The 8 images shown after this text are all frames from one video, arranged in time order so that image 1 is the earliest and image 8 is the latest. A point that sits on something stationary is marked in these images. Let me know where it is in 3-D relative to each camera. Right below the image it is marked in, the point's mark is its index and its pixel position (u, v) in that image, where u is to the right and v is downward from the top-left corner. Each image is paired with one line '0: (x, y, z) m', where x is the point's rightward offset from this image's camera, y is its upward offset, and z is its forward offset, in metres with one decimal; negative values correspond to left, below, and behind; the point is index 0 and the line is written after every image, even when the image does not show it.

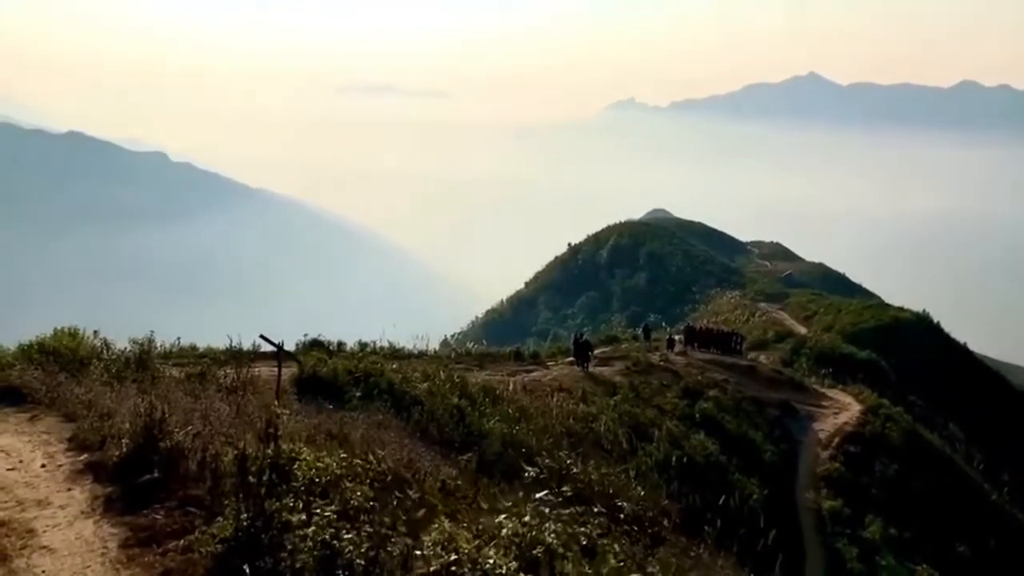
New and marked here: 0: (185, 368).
0: (-5.6, -1.4, +14.8) m
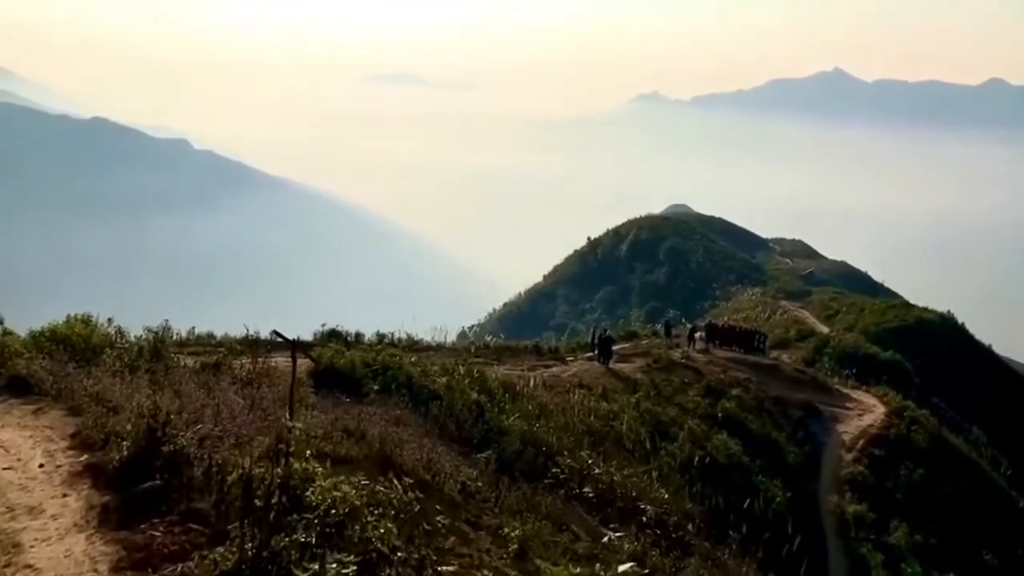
0: (-5.3, -1.2, +14.6) m
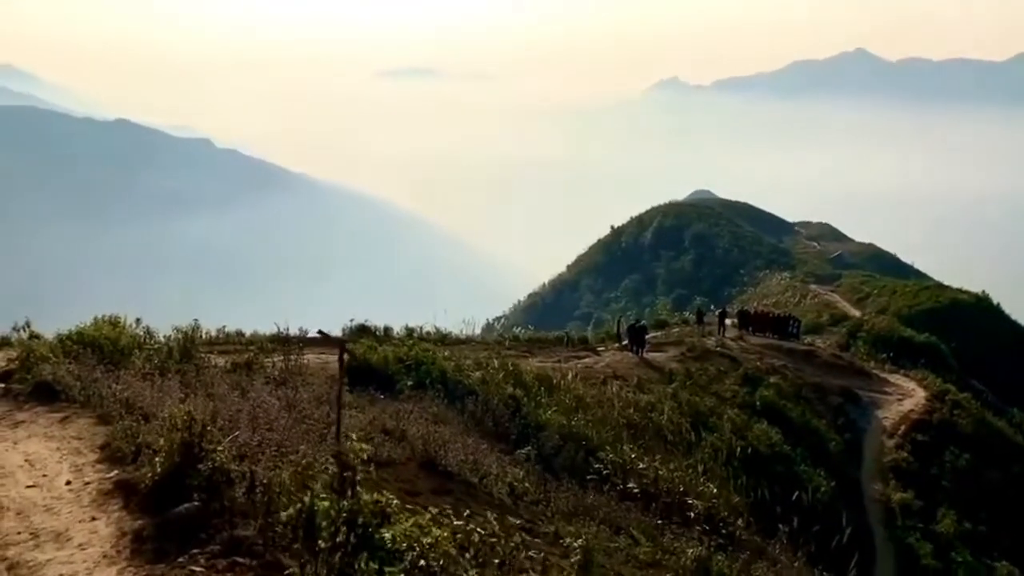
0: (-4.6, -1.1, +14.3) m
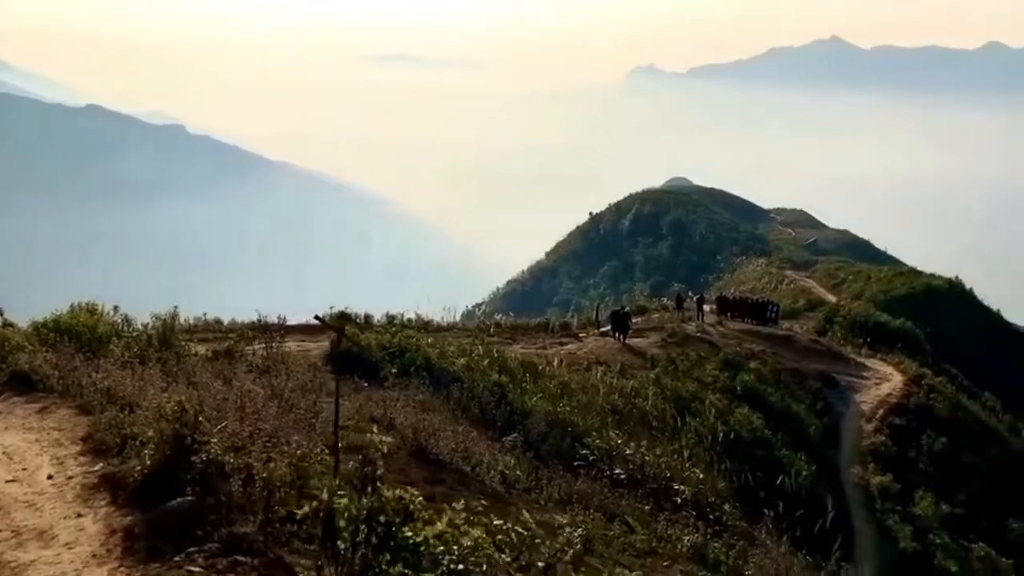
0: (-4.9, -0.9, +14.0) m
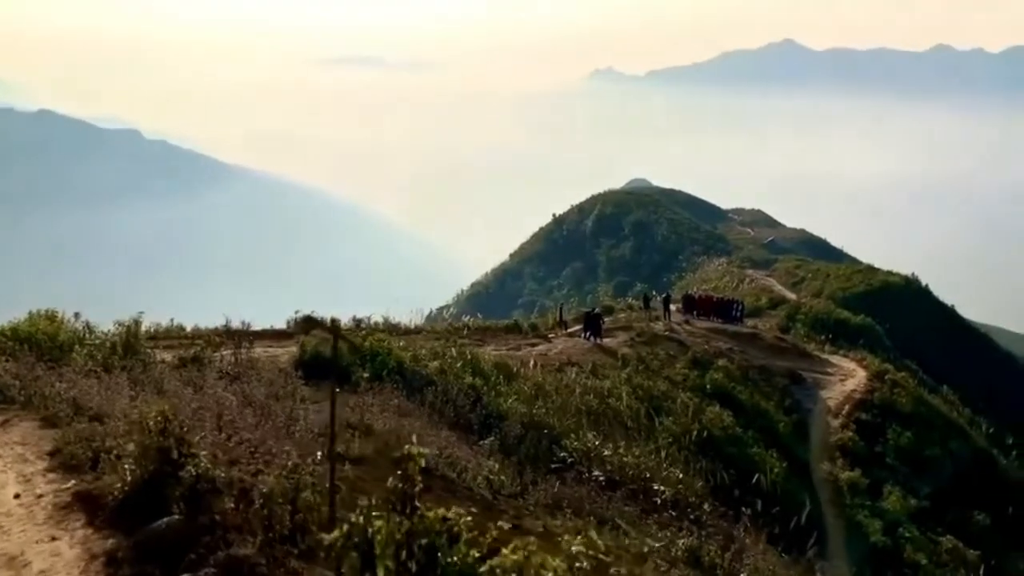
0: (-5.3, -1.0, +13.6) m
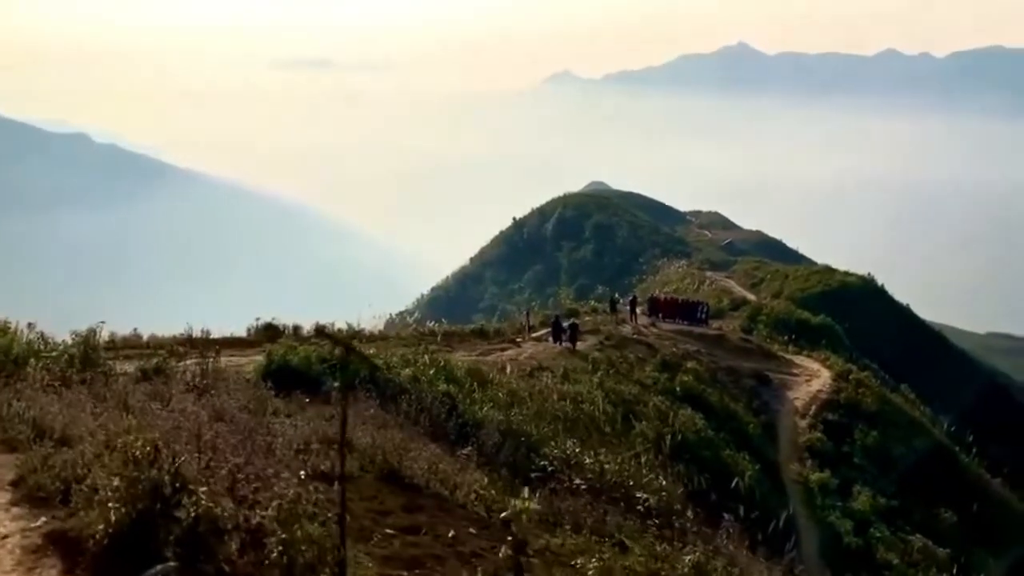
0: (-5.7, -1.1, +13.0) m
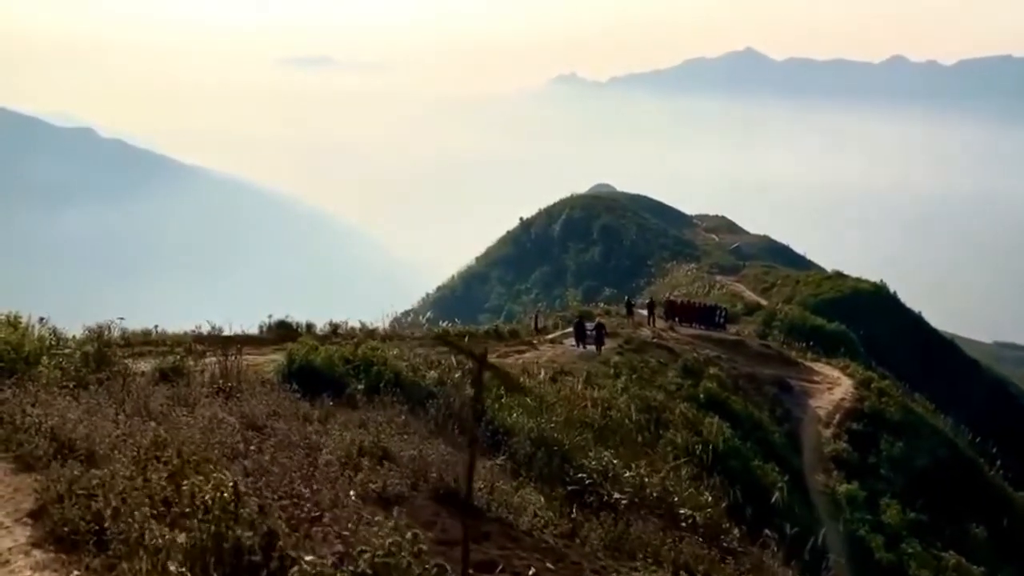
0: (-5.2, -1.0, +12.3) m
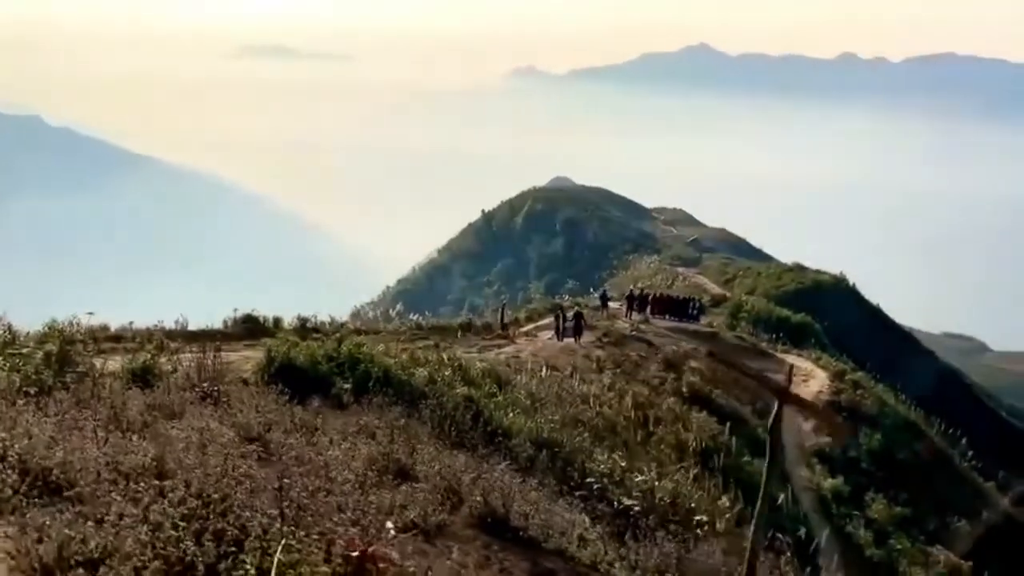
0: (-5.2, -0.9, +11.2) m
